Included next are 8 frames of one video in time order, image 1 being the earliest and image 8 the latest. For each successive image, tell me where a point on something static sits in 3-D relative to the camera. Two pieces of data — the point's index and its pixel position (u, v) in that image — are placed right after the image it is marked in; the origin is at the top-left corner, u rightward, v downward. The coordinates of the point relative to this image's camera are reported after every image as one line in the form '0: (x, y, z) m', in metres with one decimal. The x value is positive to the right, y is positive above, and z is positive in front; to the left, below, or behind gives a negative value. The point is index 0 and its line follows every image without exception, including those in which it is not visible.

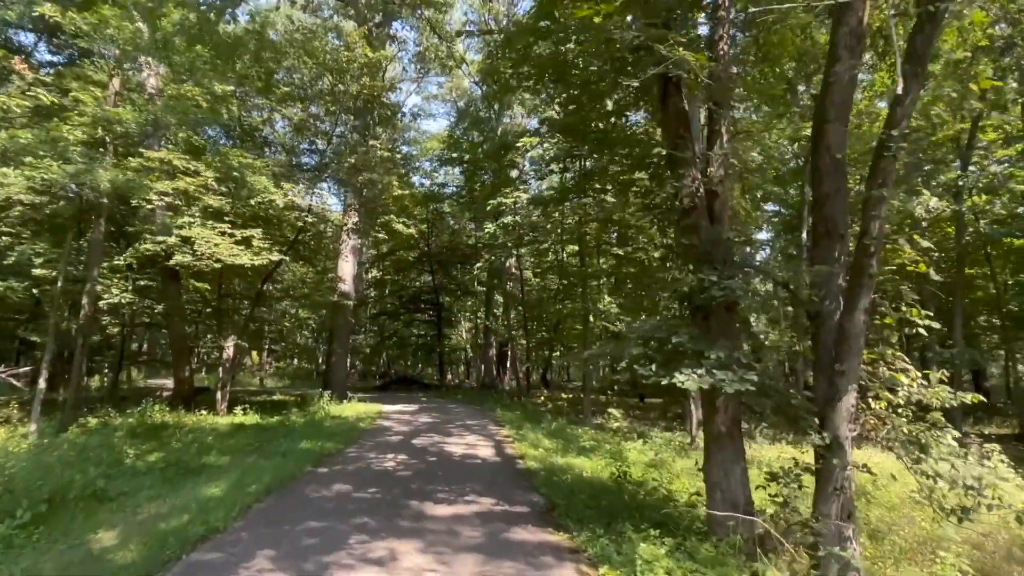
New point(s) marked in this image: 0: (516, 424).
0: (+0.1, -3.2, +14.2) m
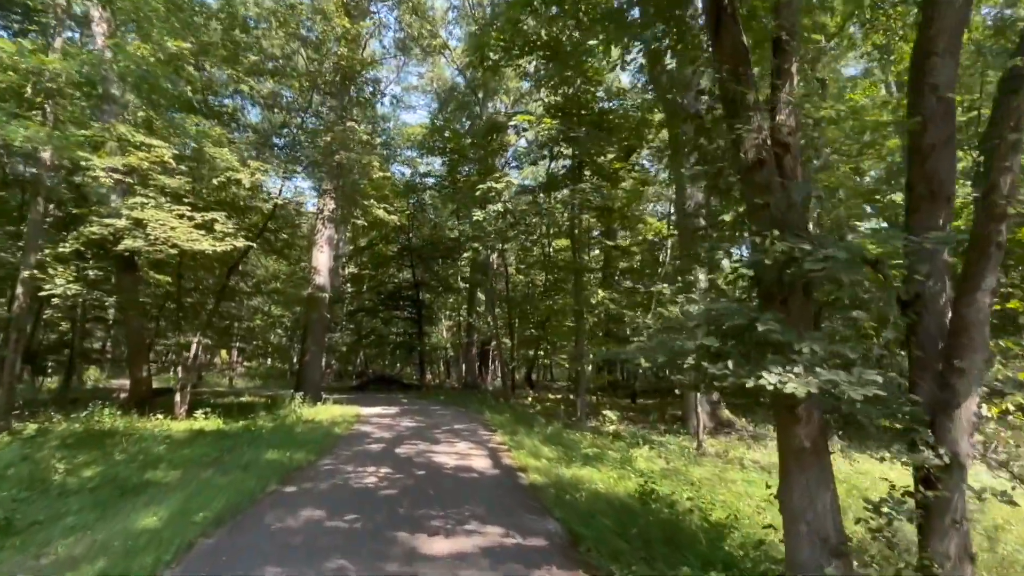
0: (-0.1, -3.0, +12.9) m
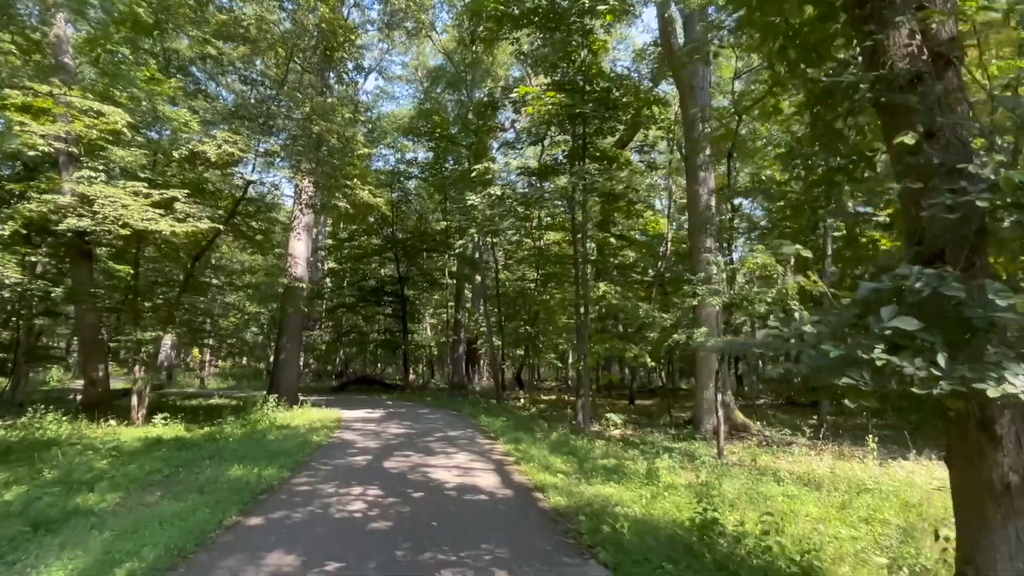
0: (0.0, -2.8, +11.5) m
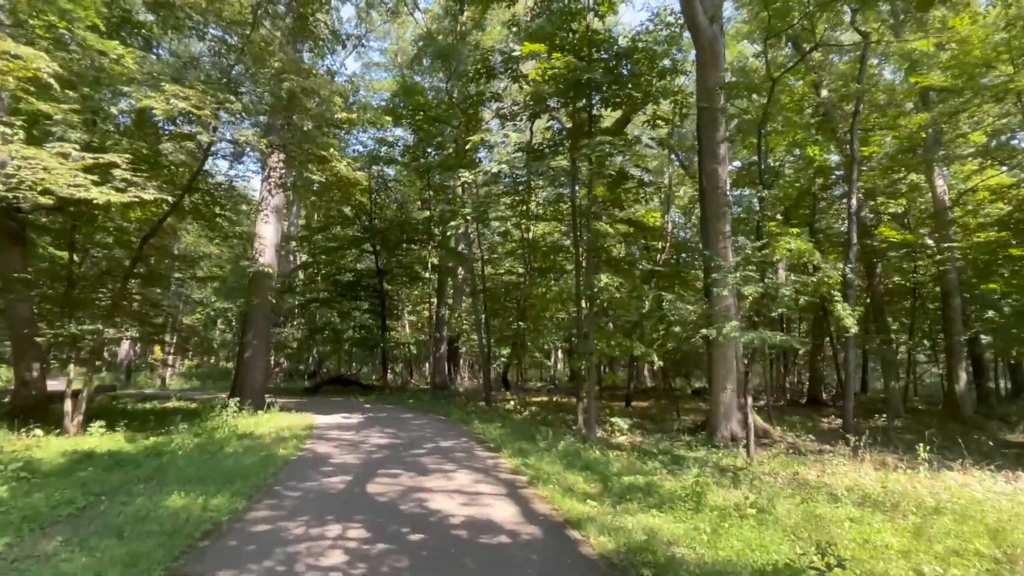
0: (0.0, -2.5, +9.9) m
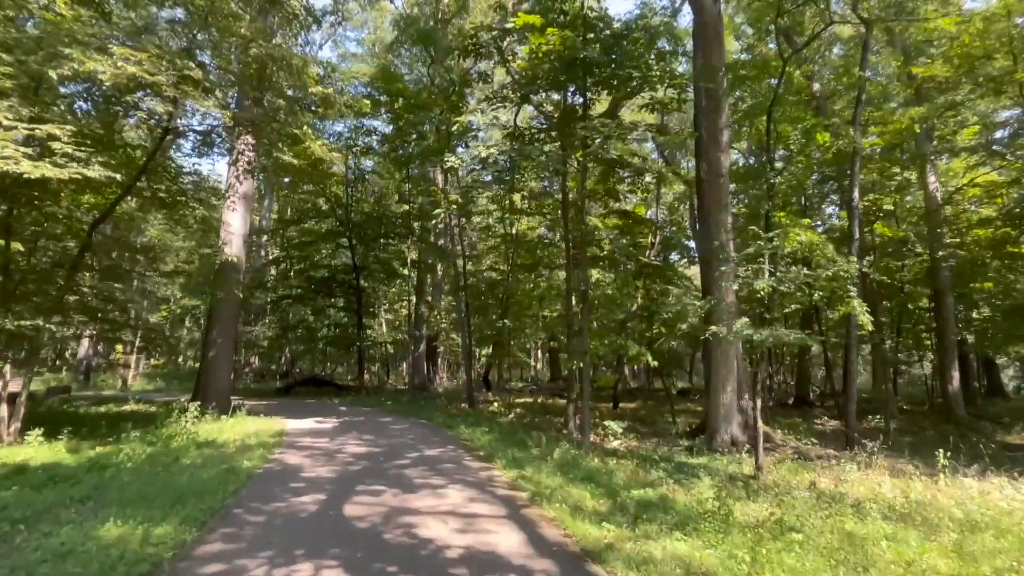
0: (-0.1, -2.4, +9.0) m
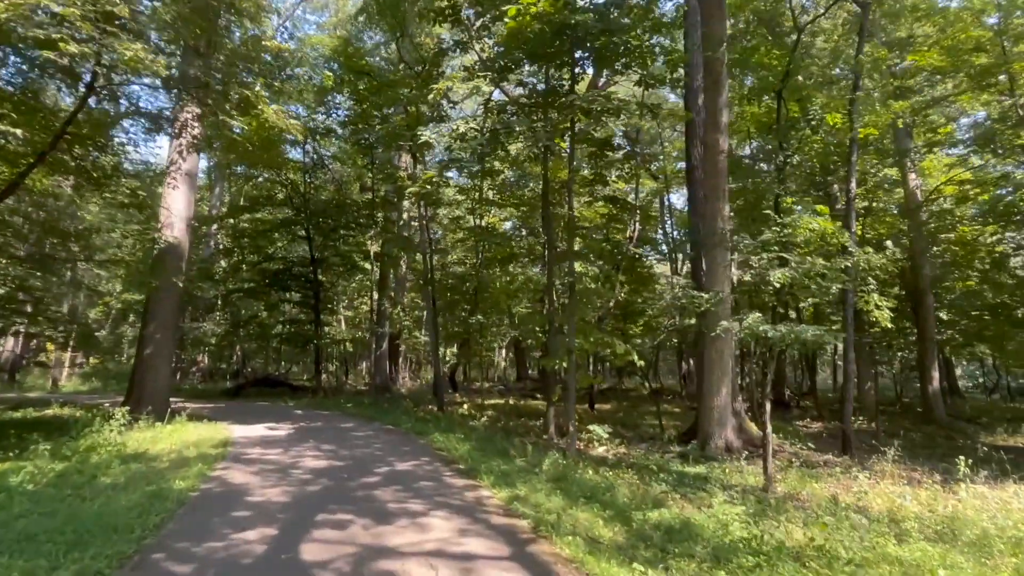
0: (-0.3, -2.3, +7.8) m
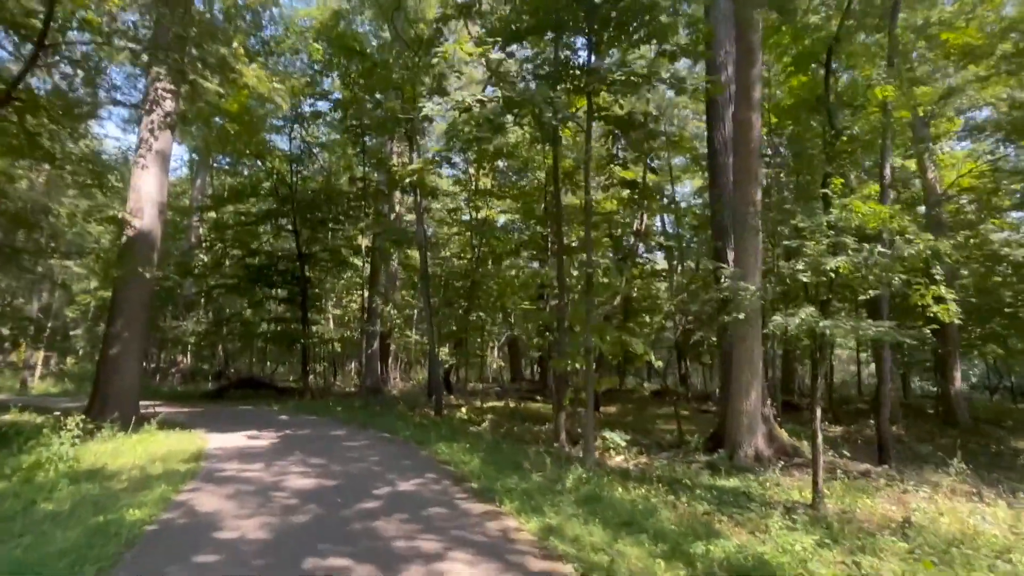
0: (0.0, -2.2, +6.6) m
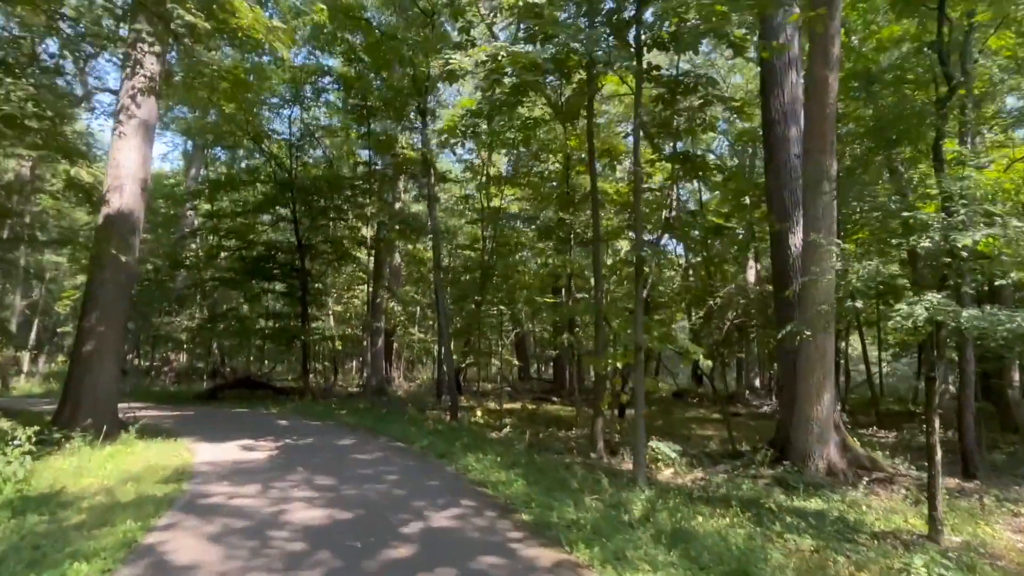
0: (+0.5, -2.0, +5.2) m
